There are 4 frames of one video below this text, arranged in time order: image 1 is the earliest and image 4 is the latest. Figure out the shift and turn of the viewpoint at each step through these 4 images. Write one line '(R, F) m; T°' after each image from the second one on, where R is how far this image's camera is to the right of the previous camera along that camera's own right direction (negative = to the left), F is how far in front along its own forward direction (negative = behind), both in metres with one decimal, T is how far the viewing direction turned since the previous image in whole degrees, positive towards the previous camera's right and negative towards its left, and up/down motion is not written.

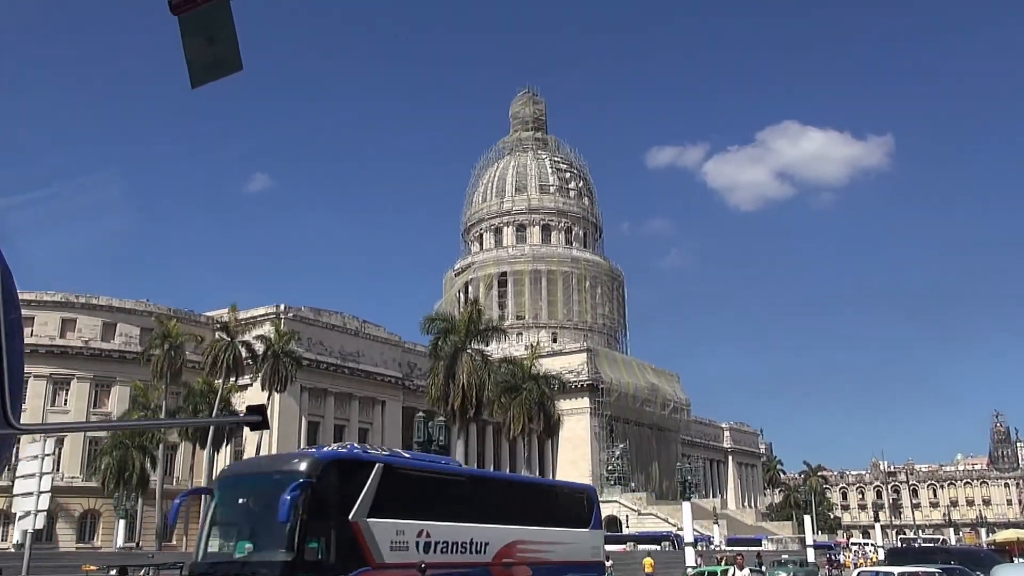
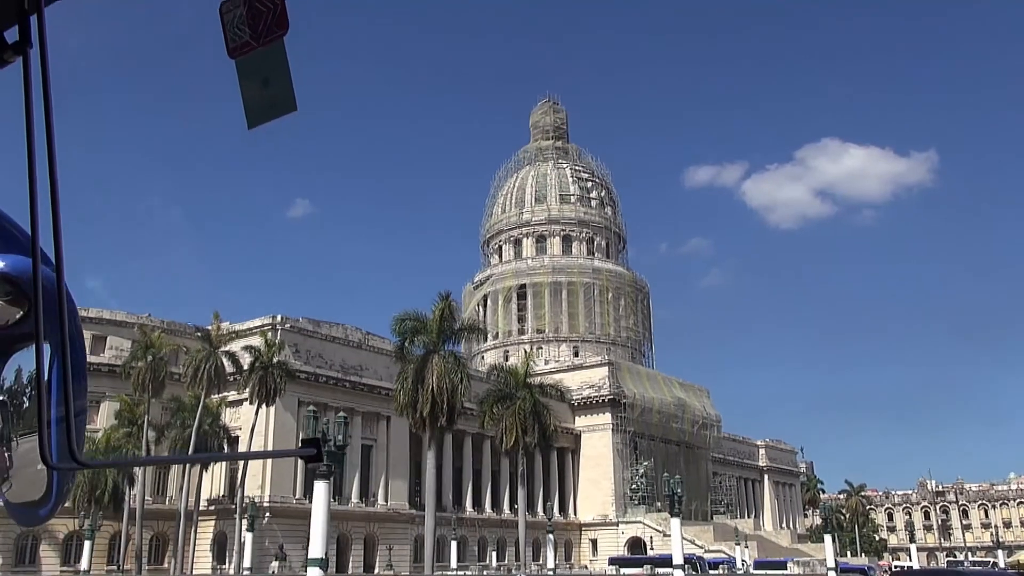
(+2.0, +3.1) m; -2°
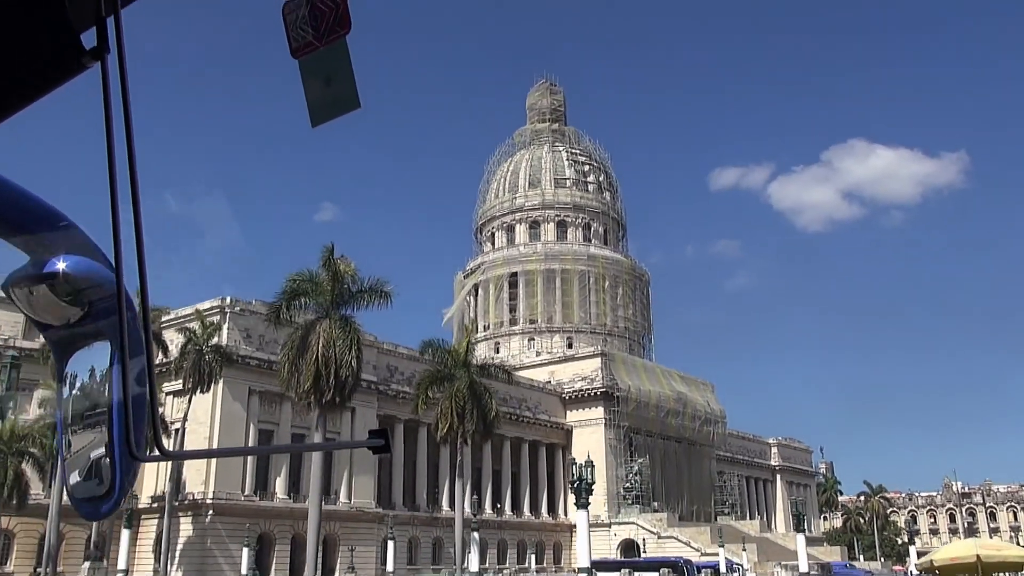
(+3.3, +4.4) m; -2°
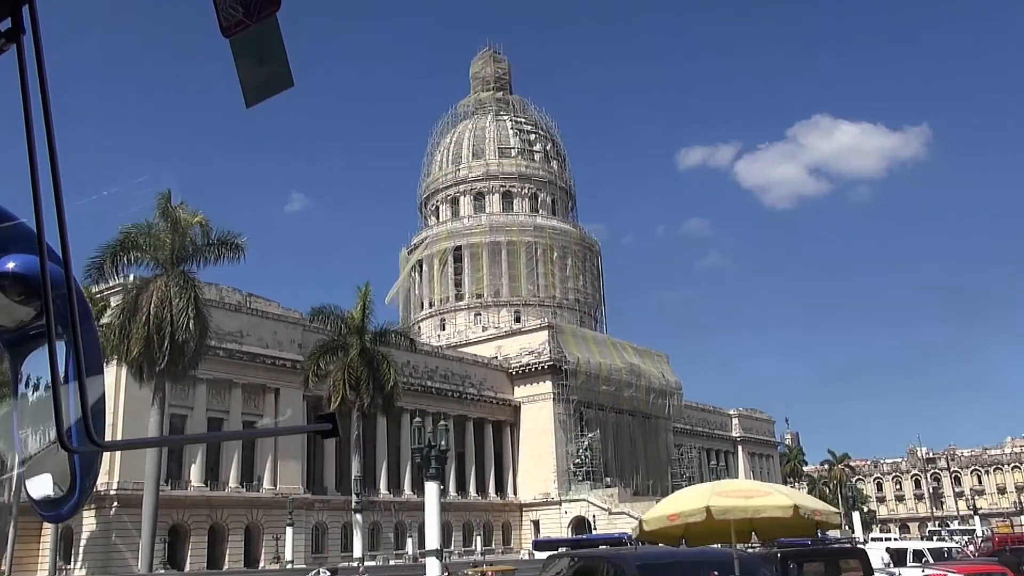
(+2.5, +3.0) m; +2°
